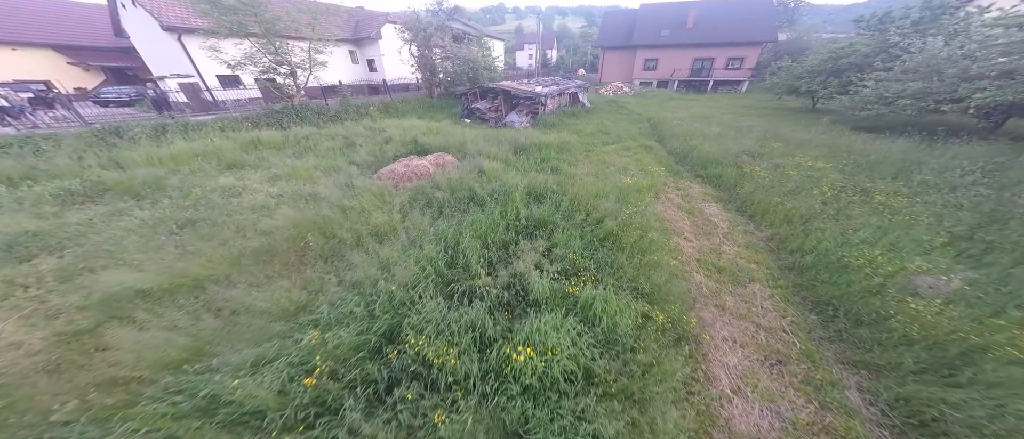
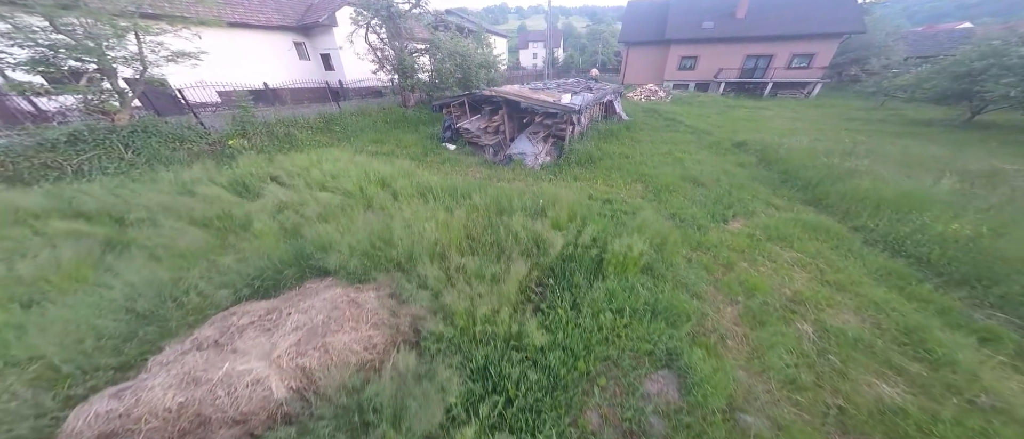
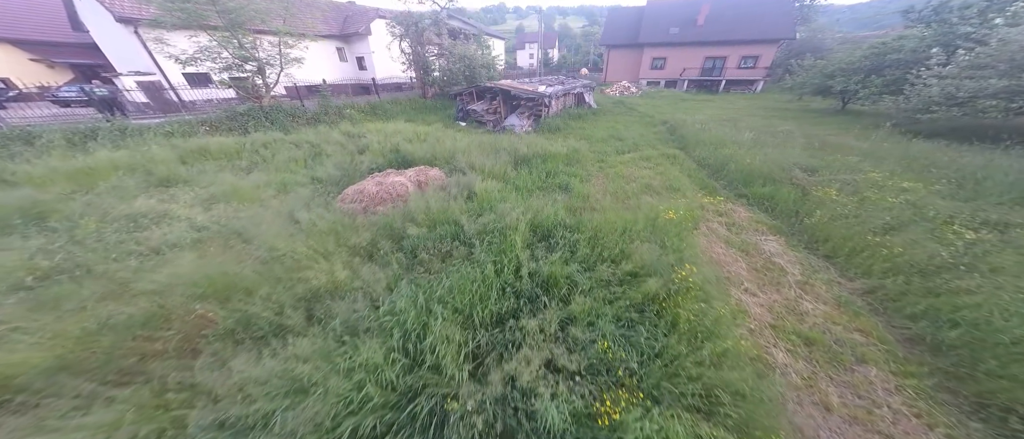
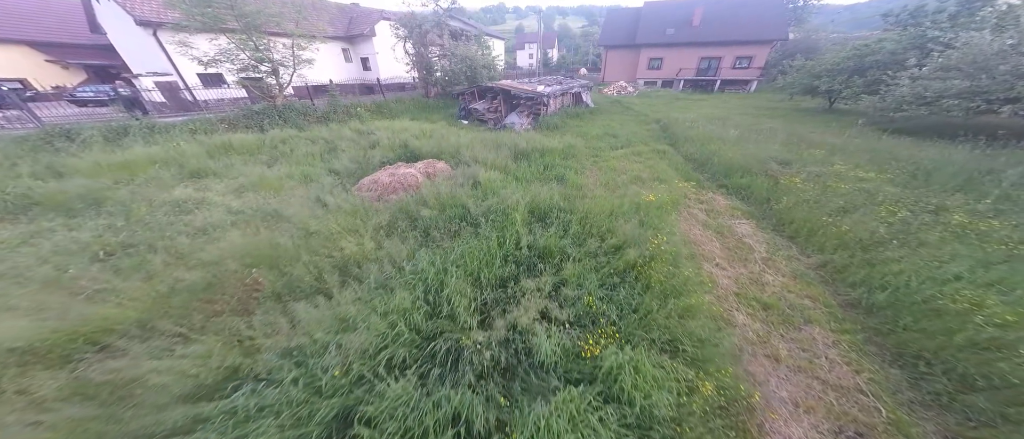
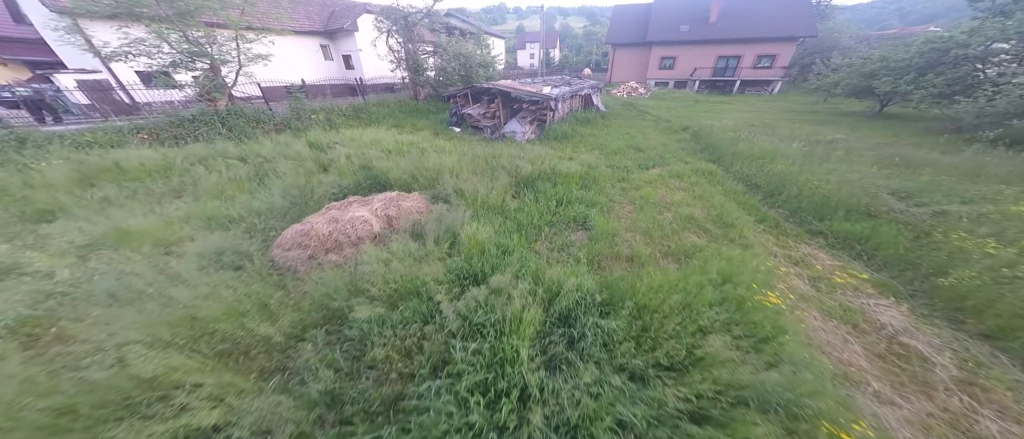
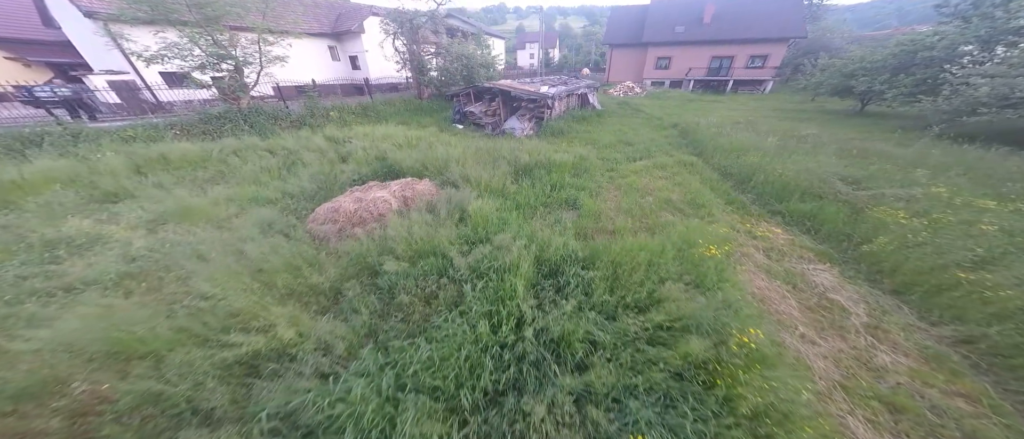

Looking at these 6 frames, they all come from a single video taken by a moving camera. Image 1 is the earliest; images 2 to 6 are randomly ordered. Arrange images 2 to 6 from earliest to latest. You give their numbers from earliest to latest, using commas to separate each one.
4, 3, 6, 5, 2
